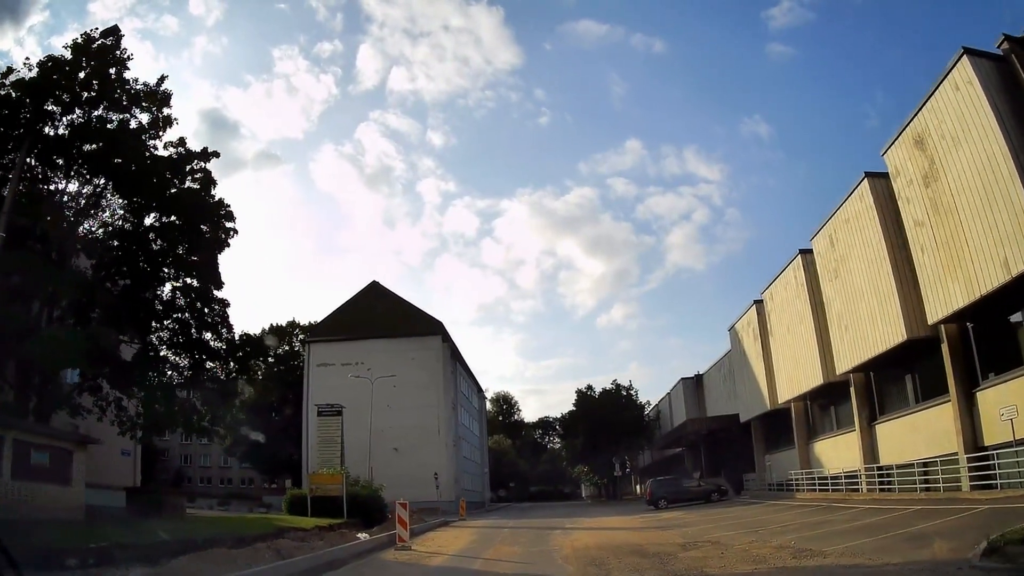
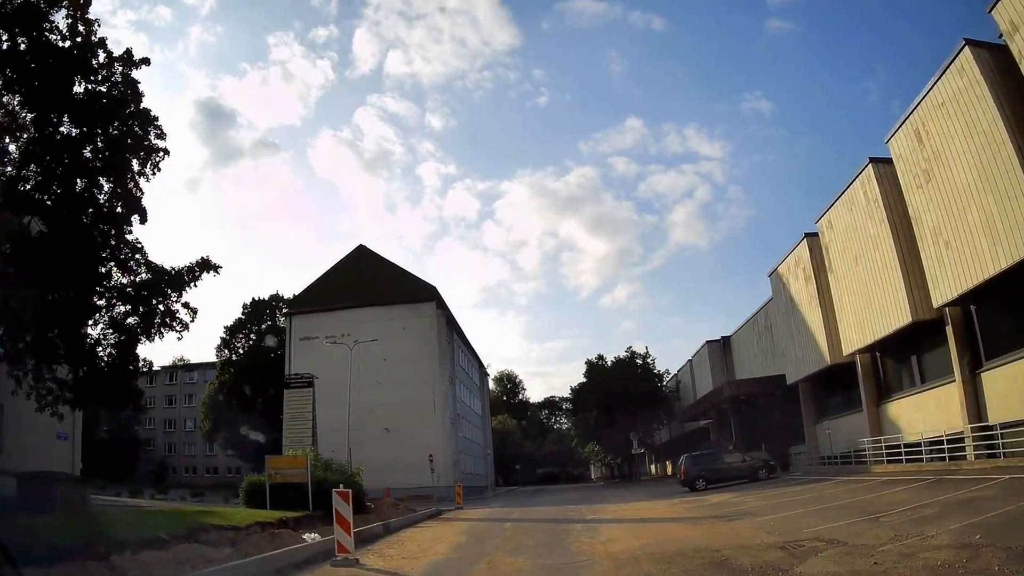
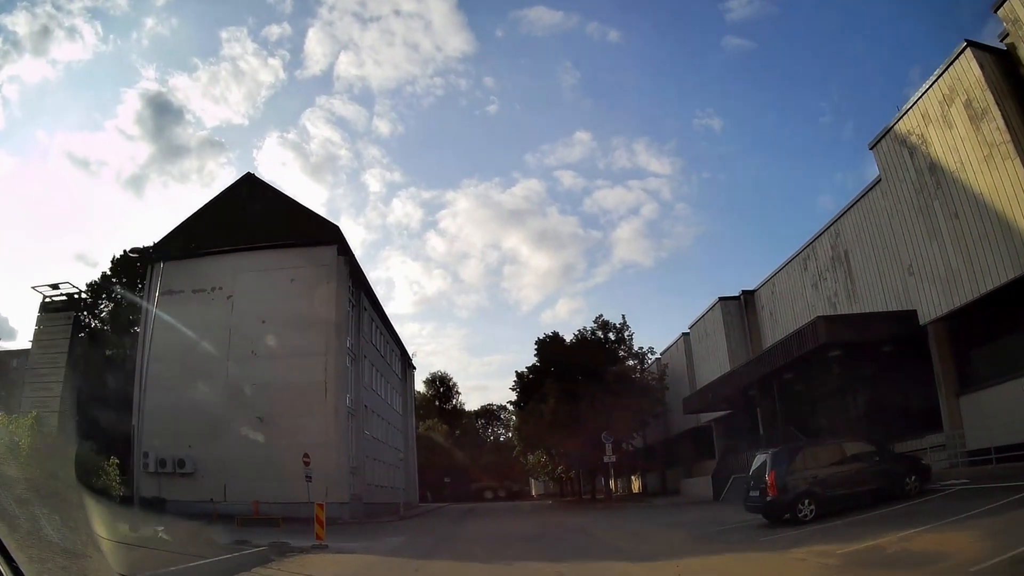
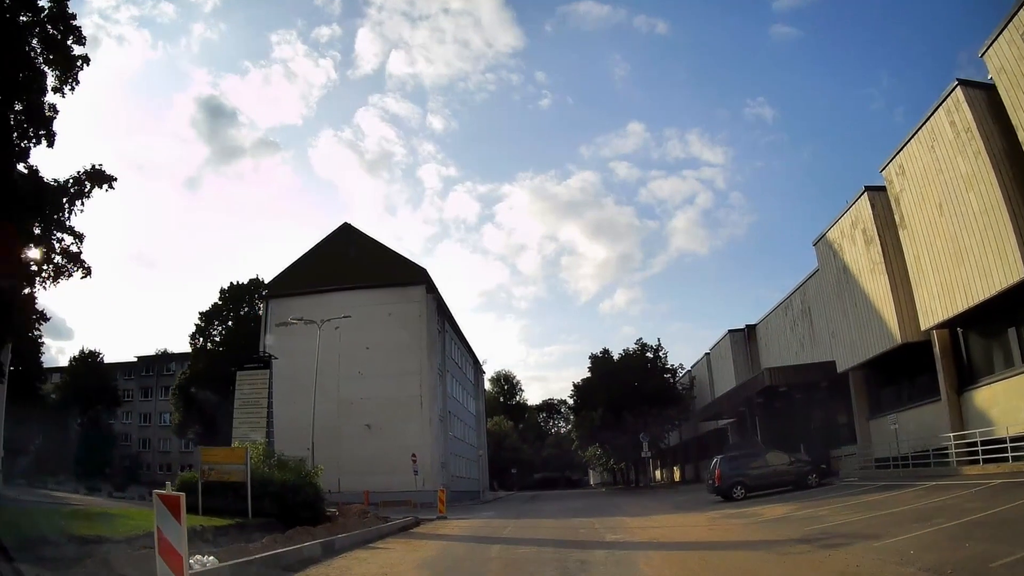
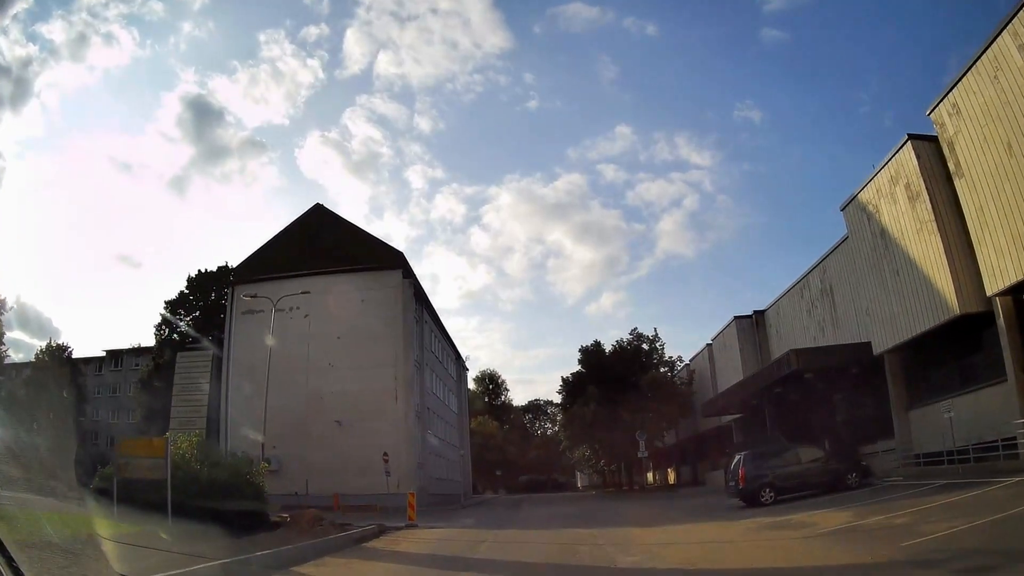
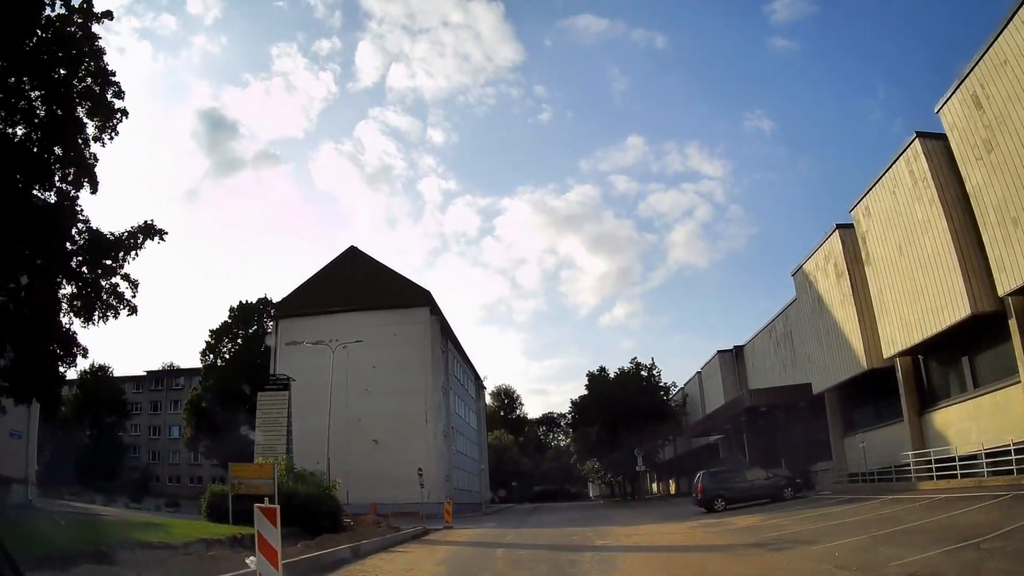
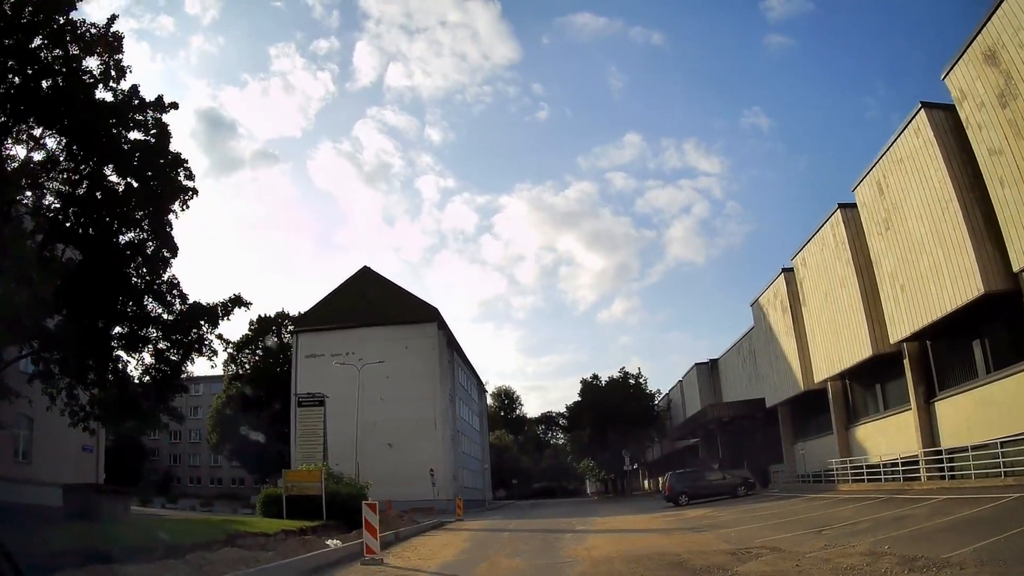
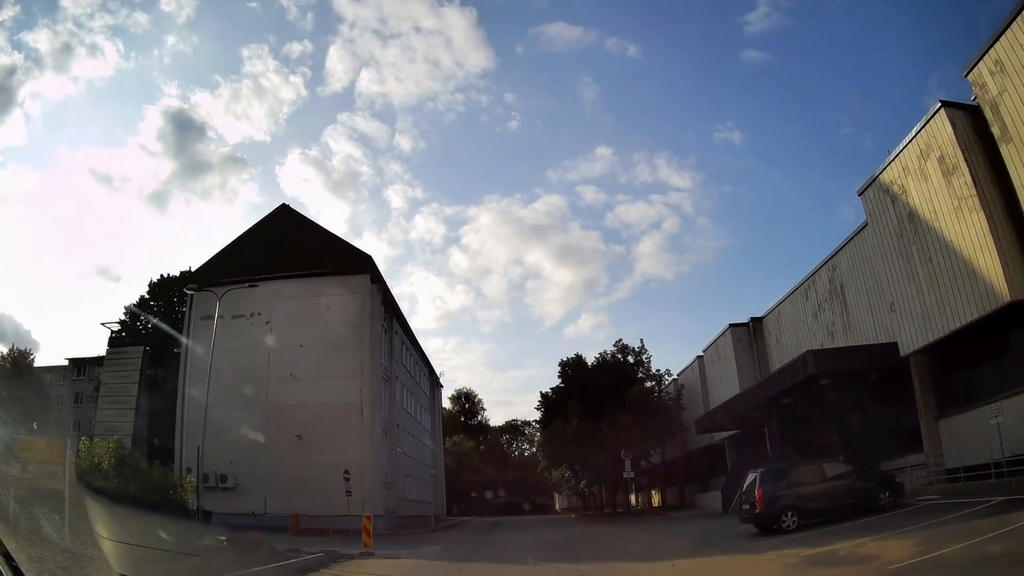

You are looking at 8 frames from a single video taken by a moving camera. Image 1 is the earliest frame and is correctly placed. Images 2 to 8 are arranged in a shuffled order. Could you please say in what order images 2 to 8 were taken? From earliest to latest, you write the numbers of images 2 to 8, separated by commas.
7, 2, 6, 4, 5, 8, 3
